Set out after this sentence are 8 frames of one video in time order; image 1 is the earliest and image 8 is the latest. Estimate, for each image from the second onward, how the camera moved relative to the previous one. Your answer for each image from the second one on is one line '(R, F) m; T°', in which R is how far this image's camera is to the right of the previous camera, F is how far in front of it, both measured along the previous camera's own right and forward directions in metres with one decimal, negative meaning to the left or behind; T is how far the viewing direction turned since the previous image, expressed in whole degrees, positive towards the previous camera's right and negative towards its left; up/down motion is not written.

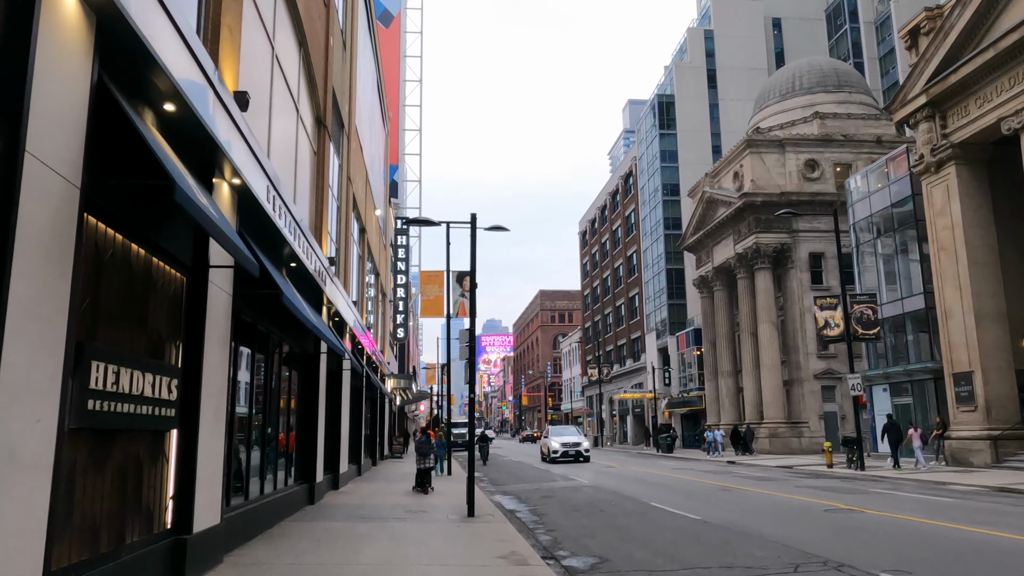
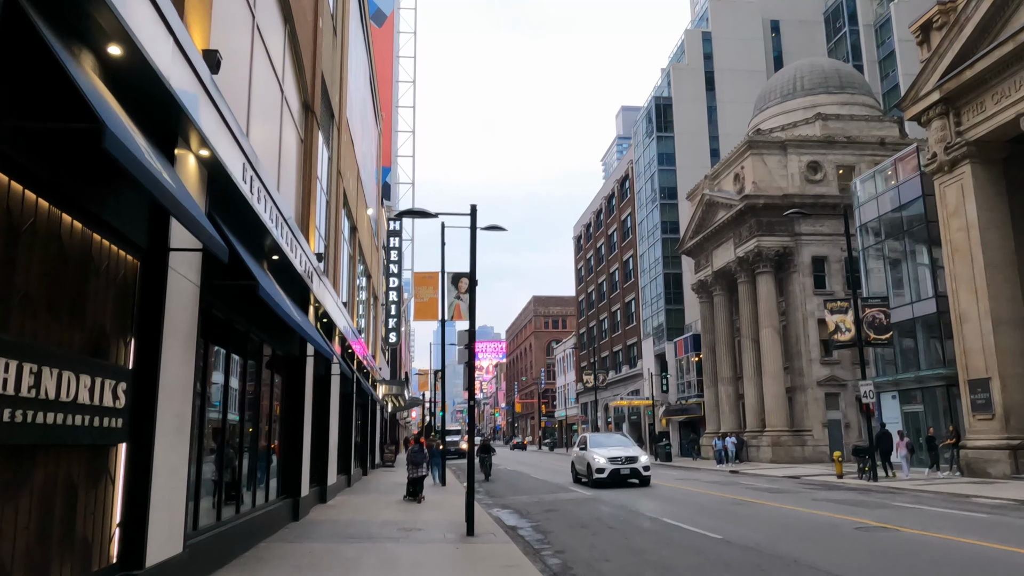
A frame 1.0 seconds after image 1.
(-0.2, +1.1) m; +1°
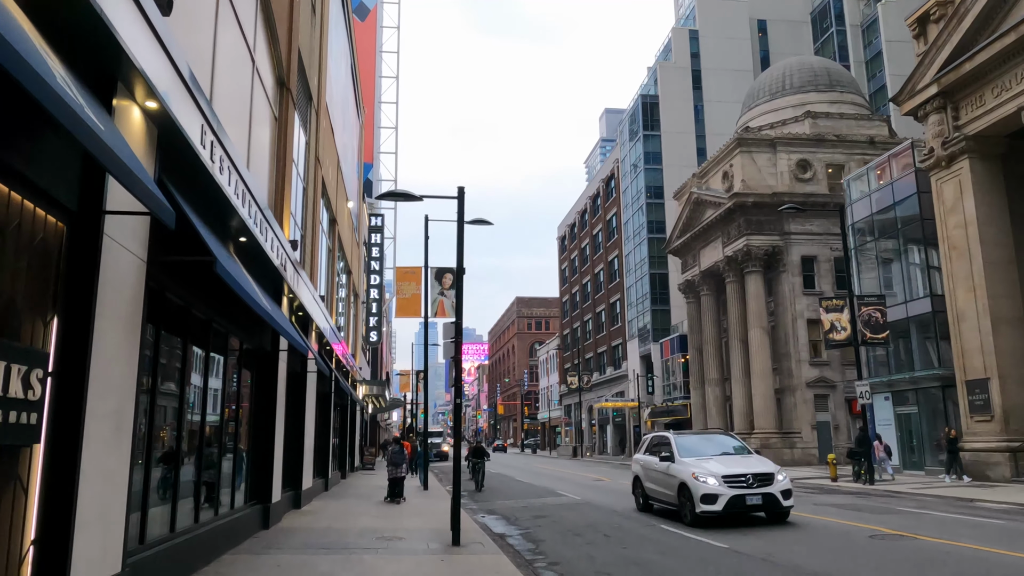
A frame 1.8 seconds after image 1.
(-0.1, +1.0) m; +1°
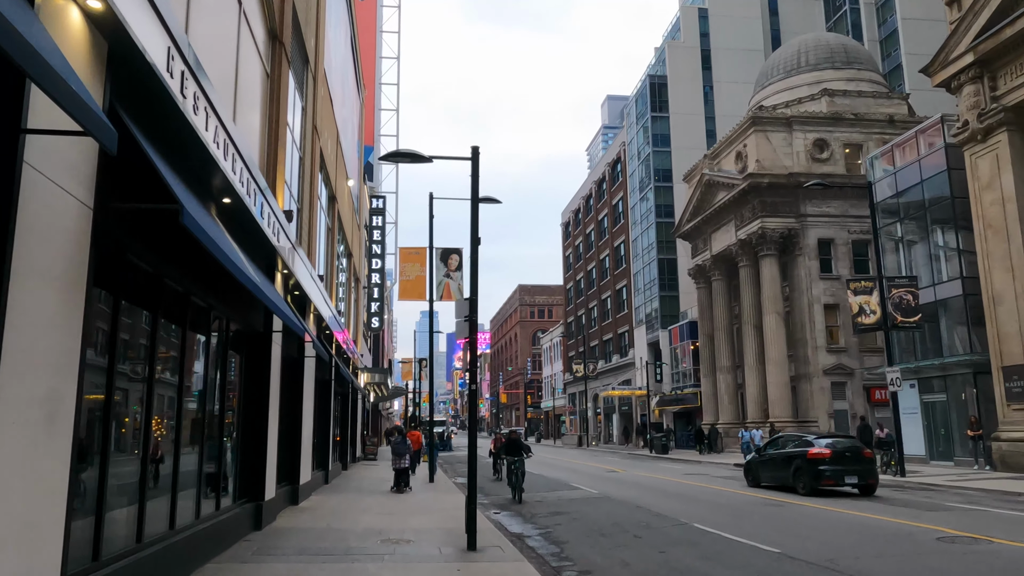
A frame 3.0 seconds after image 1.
(-0.3, +1.3) m; 0°
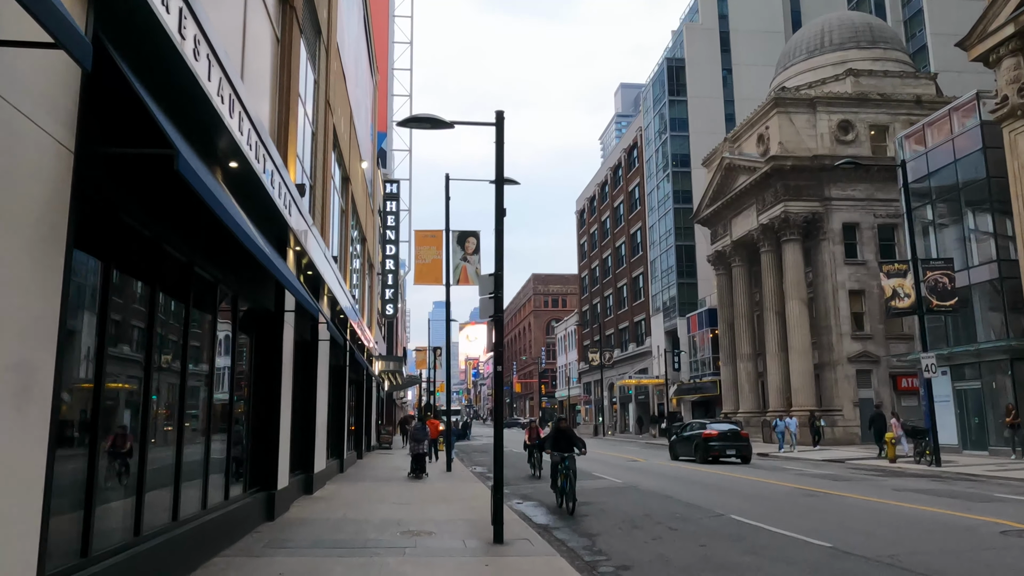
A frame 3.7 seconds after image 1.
(-0.2, +0.7) m; -1°
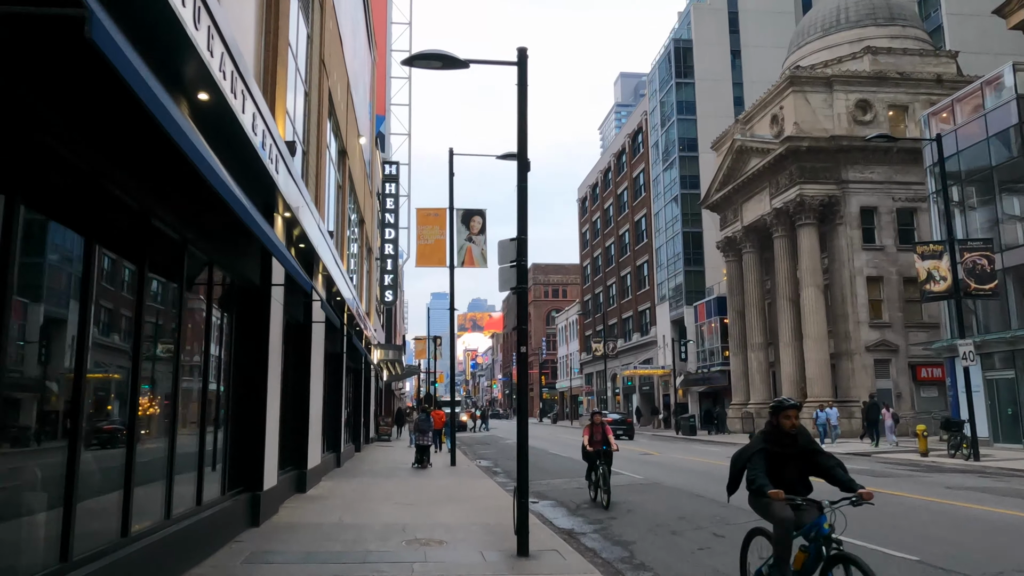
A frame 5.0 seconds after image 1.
(-0.3, +1.5) m; 0°
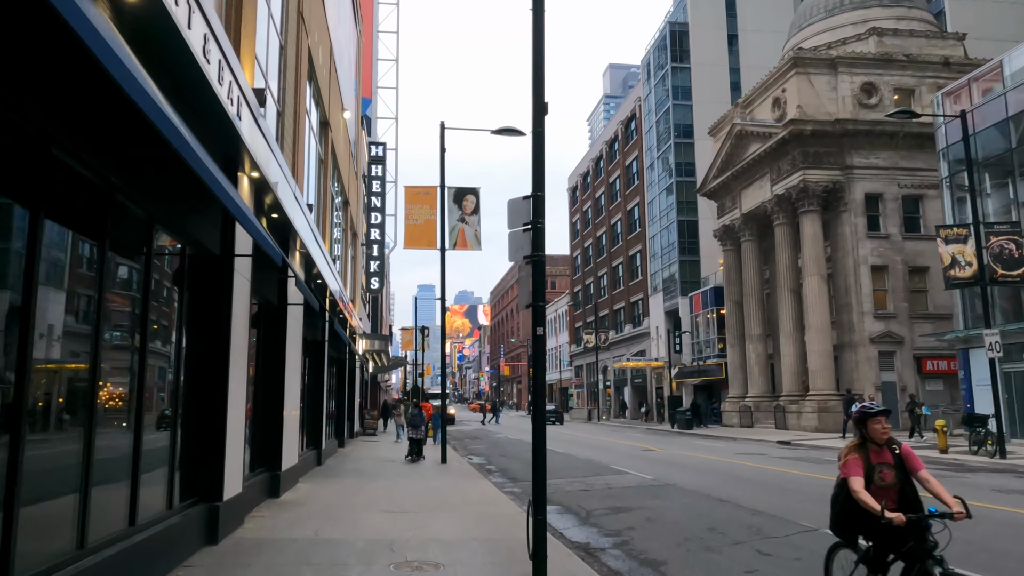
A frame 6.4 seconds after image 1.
(-0.2, +1.5) m; +1°
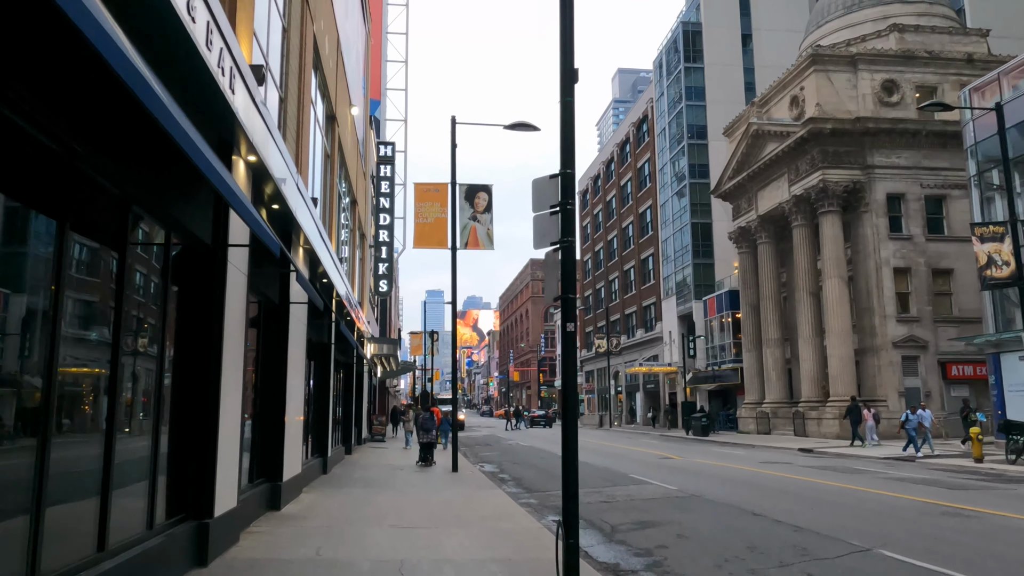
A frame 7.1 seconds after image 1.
(-0.1, +0.8) m; -1°
